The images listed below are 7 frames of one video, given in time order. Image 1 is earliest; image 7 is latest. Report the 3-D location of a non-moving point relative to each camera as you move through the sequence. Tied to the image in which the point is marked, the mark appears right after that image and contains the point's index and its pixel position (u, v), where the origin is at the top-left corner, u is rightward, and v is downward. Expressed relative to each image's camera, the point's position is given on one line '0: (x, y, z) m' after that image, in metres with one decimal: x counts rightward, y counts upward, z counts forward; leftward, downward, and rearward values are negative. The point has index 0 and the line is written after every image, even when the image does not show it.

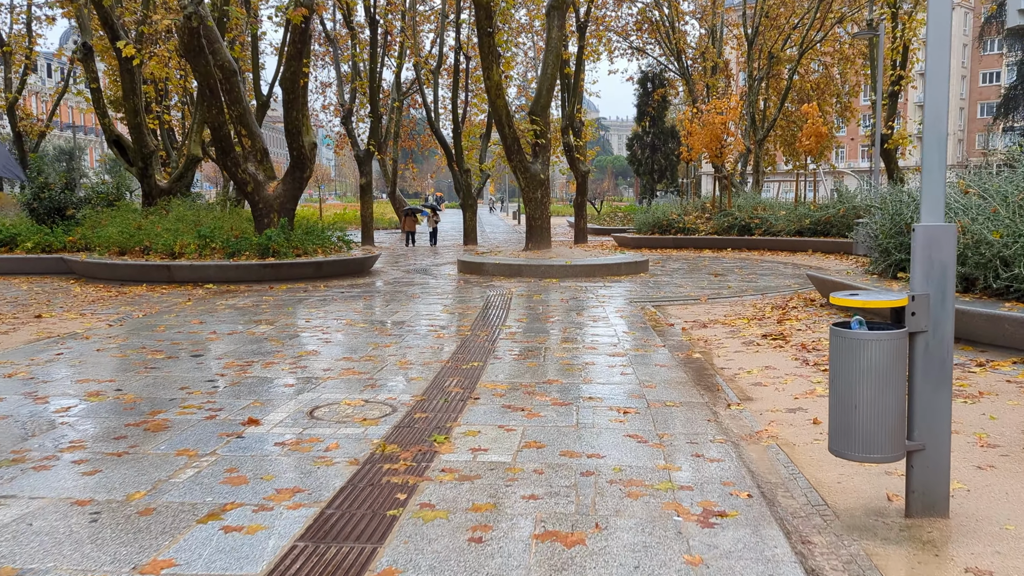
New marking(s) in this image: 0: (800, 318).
0: (+3.0, -0.3, +9.1) m
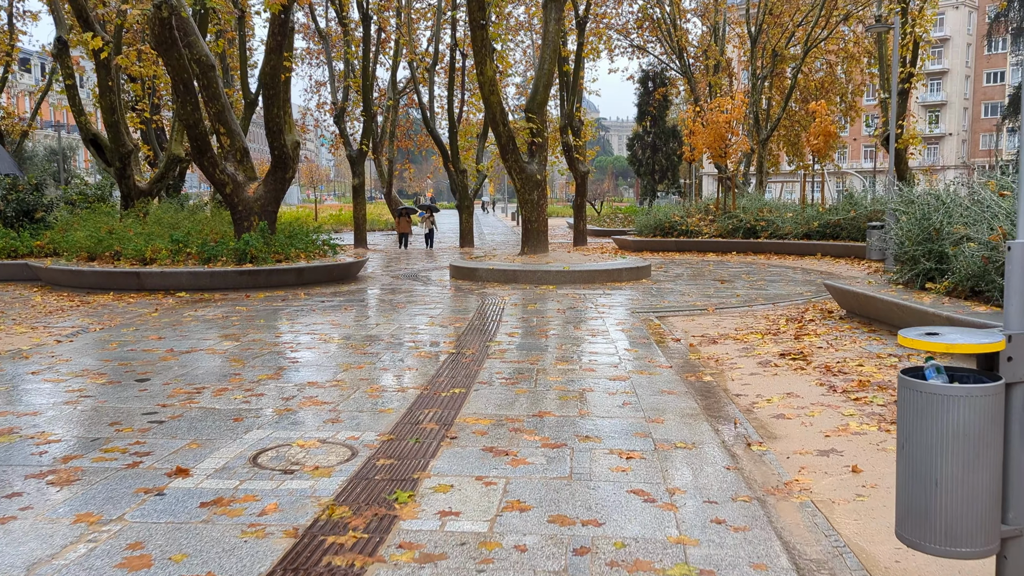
0: (+2.9, -0.4, +8.3) m
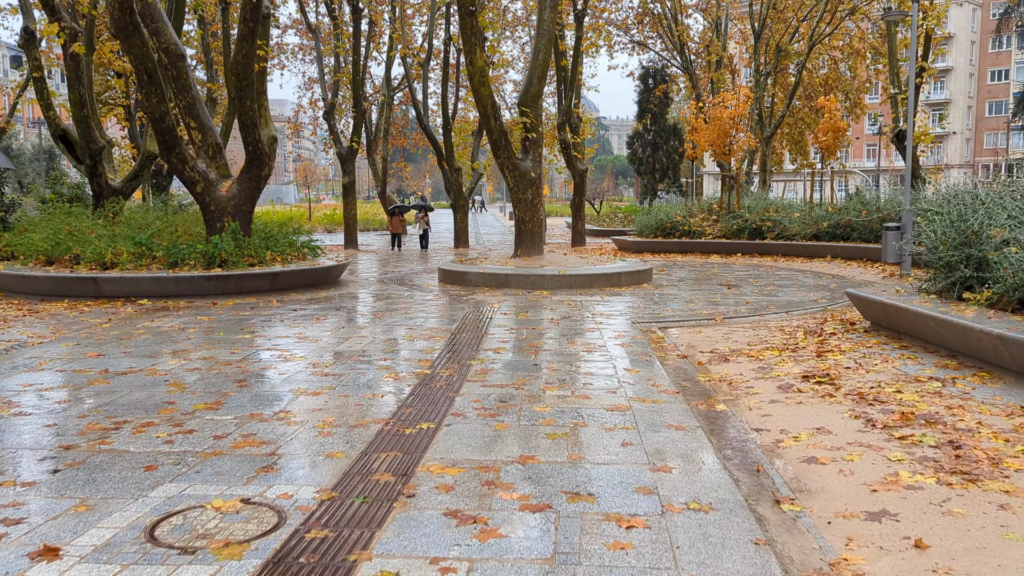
0: (+2.7, -0.5, +7.3) m
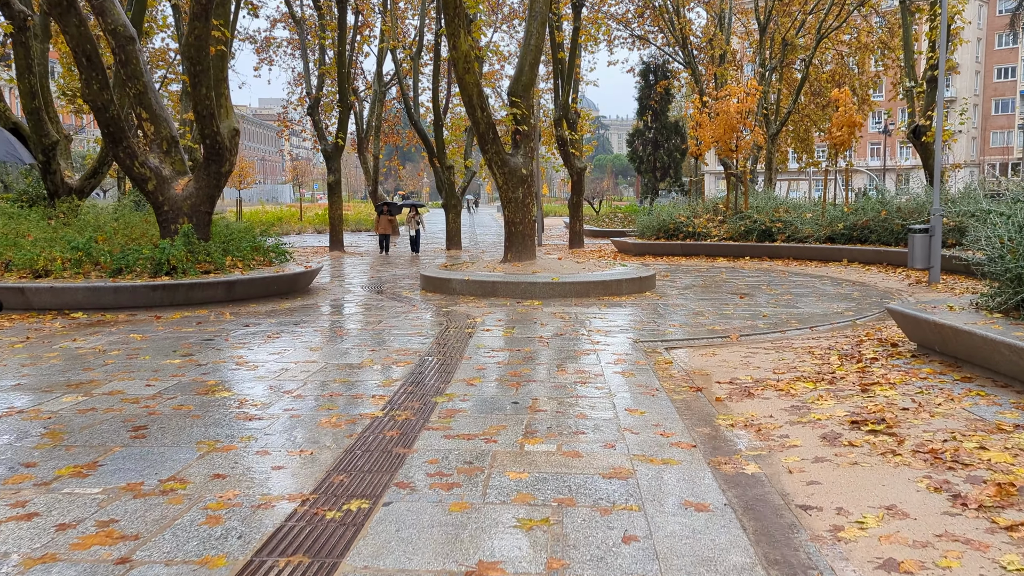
0: (+2.6, -0.6, +6.0) m
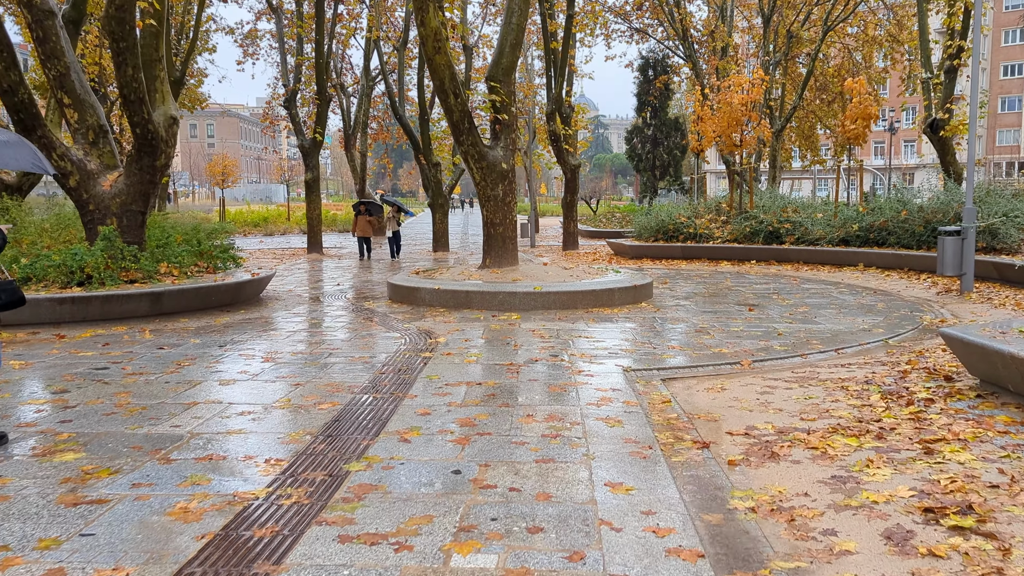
0: (+2.3, -0.8, +4.5) m
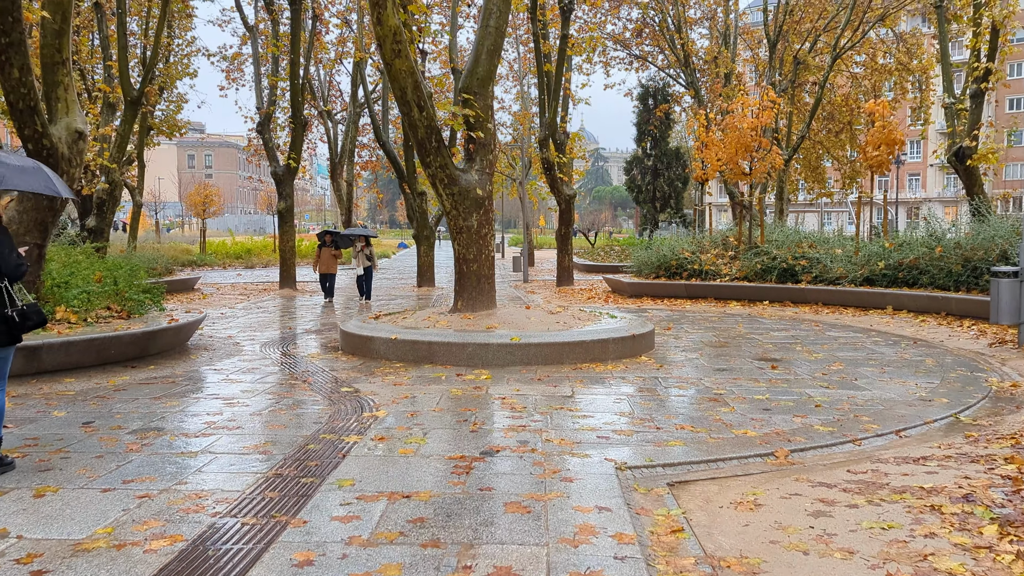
0: (+2.0, -1.1, +2.7) m
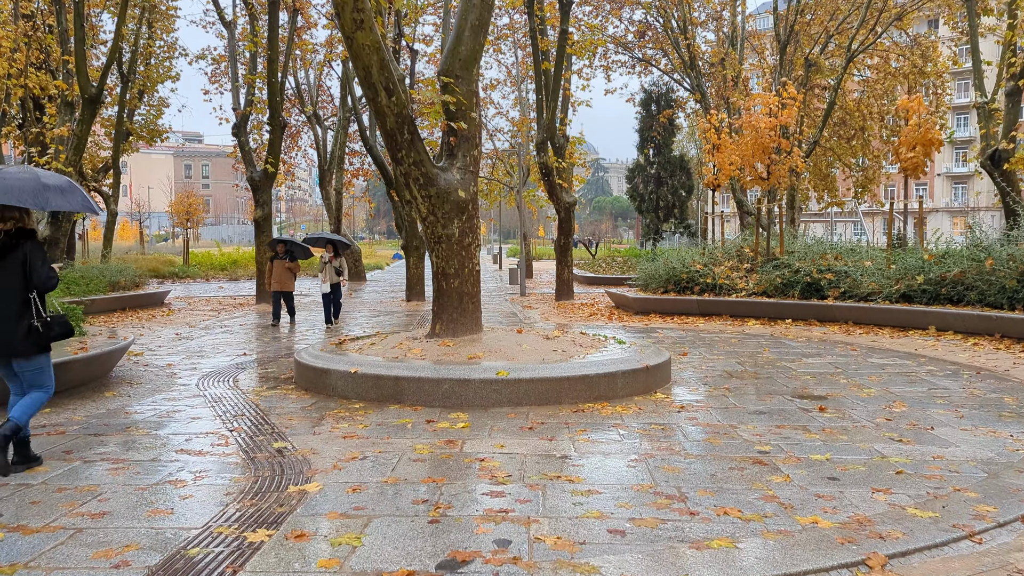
0: (+1.9, -1.2, +1.0) m
